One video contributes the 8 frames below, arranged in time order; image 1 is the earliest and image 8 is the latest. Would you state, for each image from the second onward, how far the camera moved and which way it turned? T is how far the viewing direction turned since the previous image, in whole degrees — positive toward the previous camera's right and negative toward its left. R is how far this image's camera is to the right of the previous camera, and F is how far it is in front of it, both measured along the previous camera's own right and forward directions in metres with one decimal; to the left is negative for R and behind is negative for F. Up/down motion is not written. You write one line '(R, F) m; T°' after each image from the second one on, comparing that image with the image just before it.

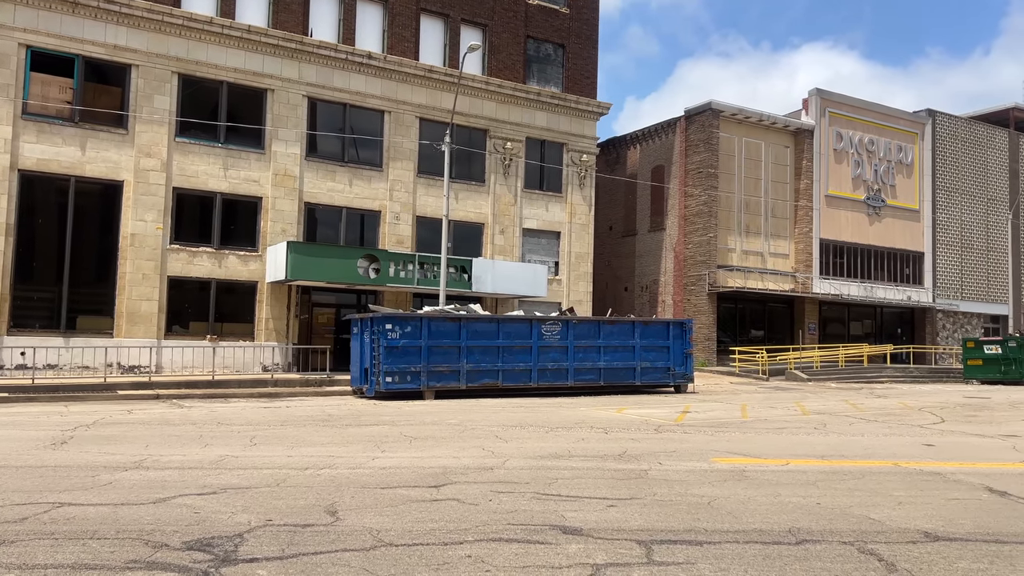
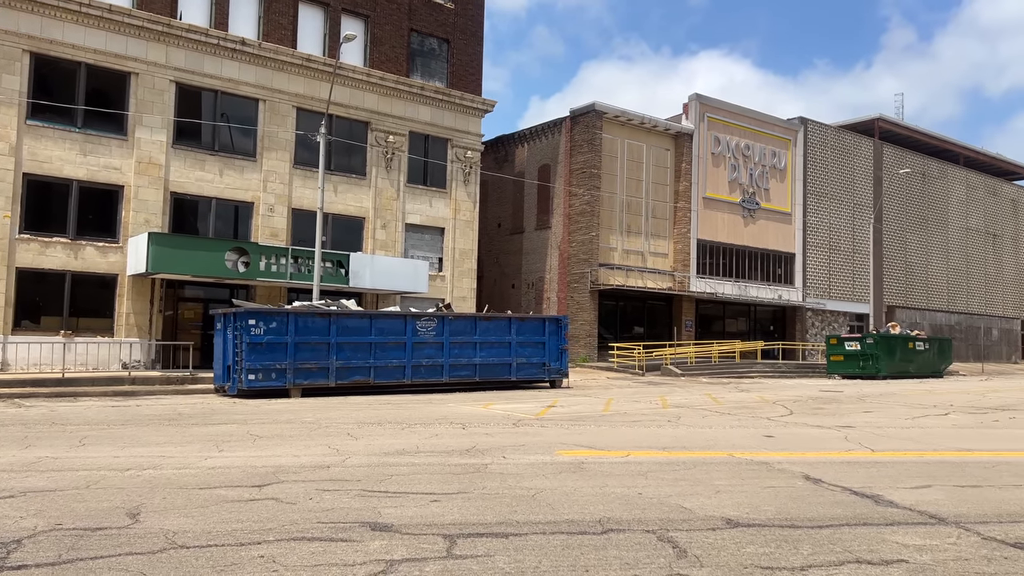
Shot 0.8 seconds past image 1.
(+0.7, 0.0) m; +7°
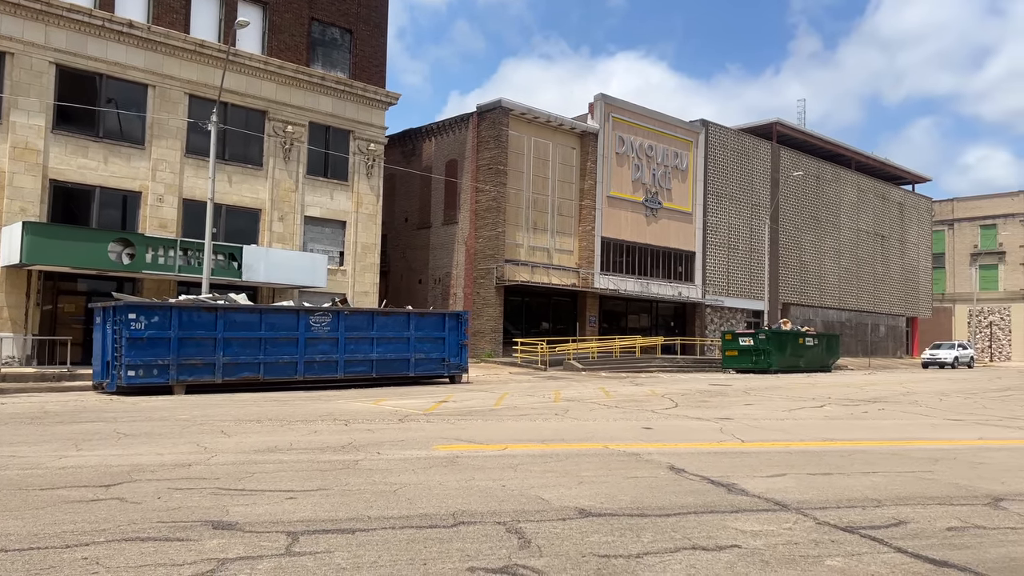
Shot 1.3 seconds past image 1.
(+0.5, 0.0) m; +6°
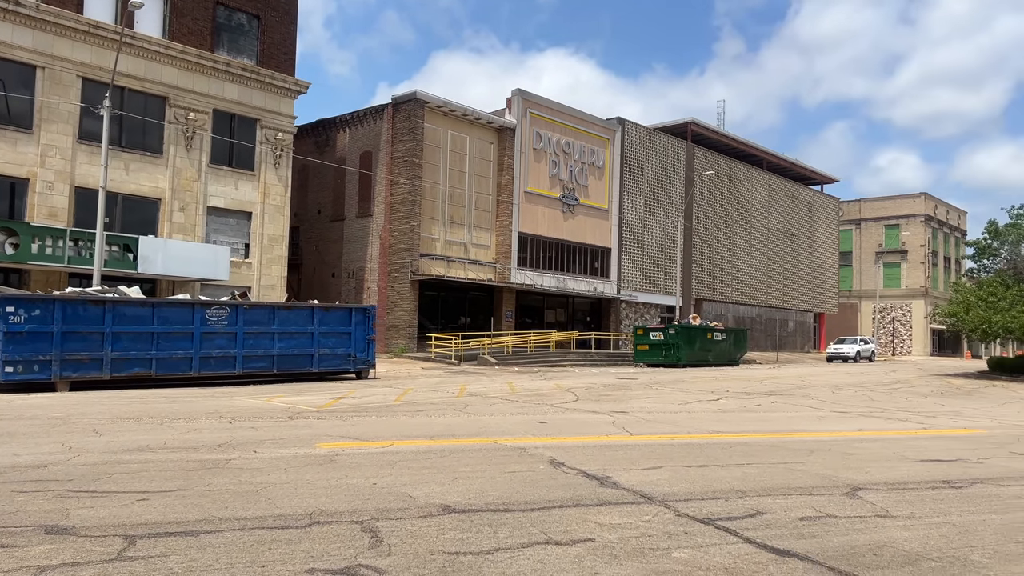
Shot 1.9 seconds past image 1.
(+0.6, +0.1) m; +5°
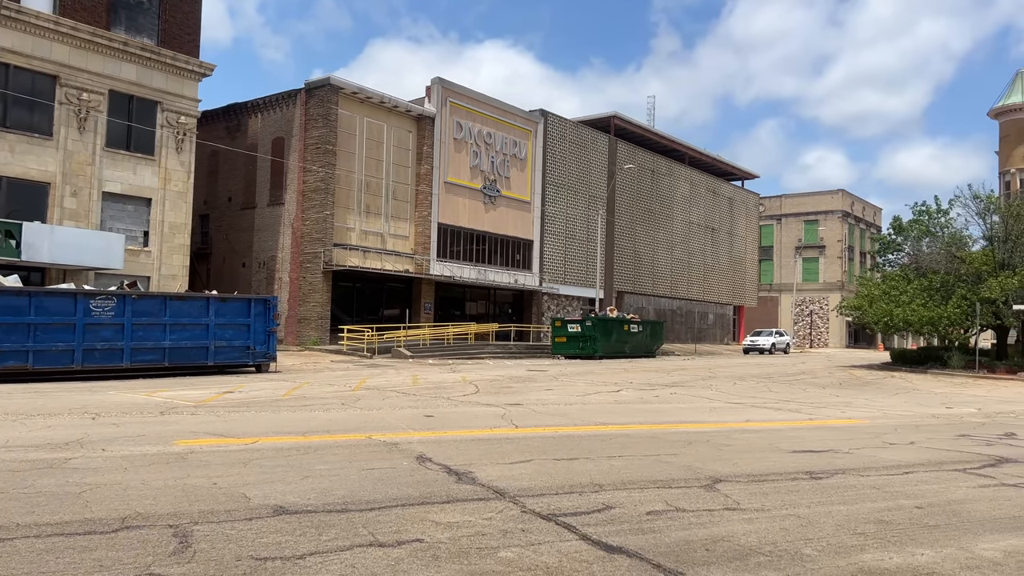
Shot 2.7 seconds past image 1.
(+0.8, +0.3) m; +5°
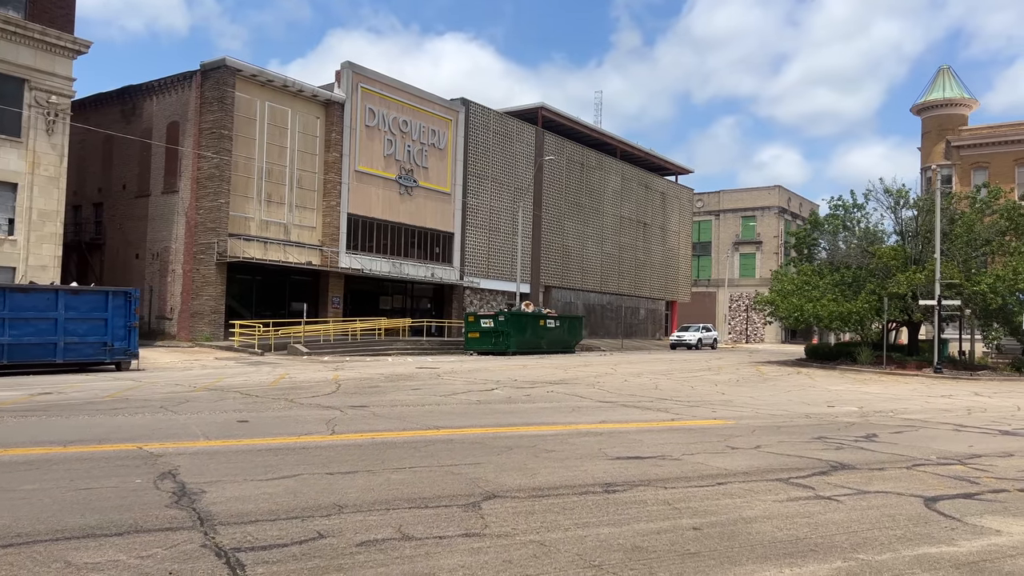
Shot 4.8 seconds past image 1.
(+2.0, +1.1) m; +3°
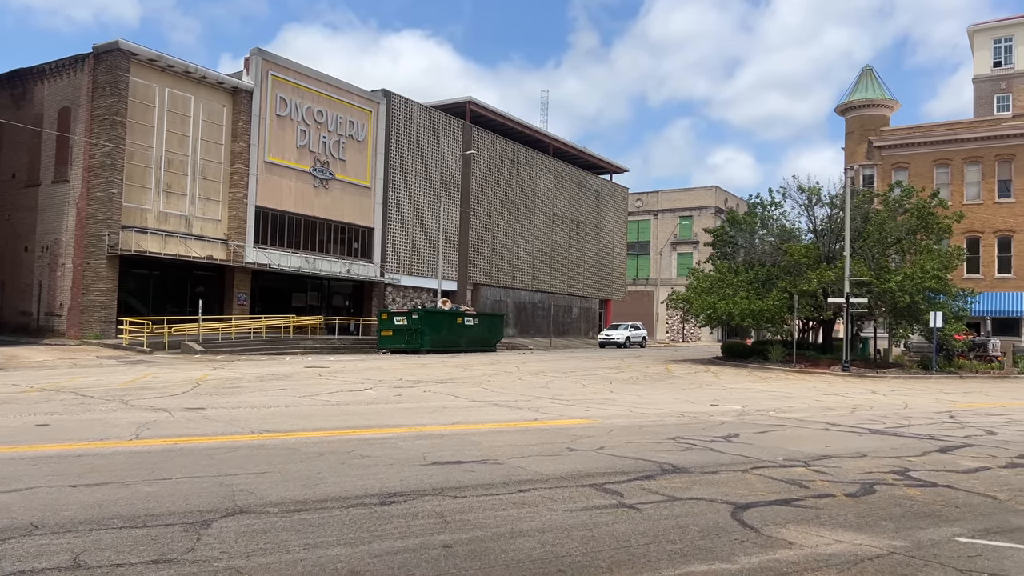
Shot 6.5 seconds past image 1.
(+1.7, +0.8) m; +3°
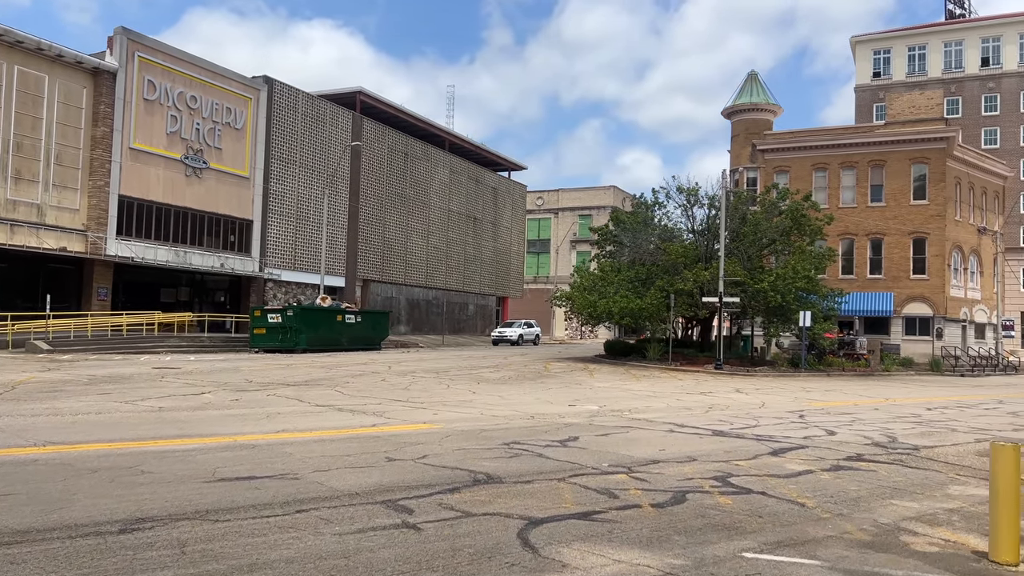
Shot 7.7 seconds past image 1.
(+1.1, +0.6) m; +6°
